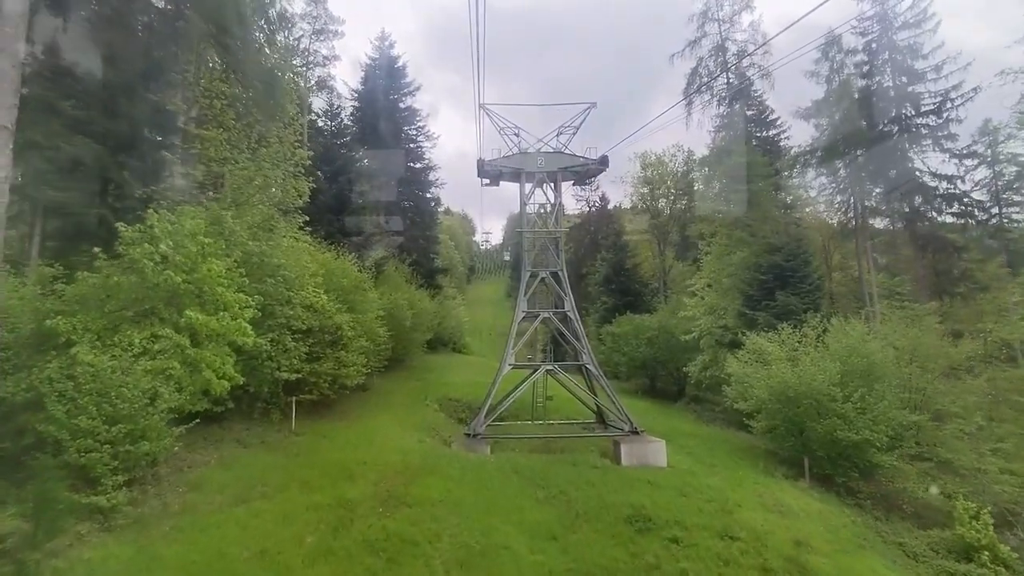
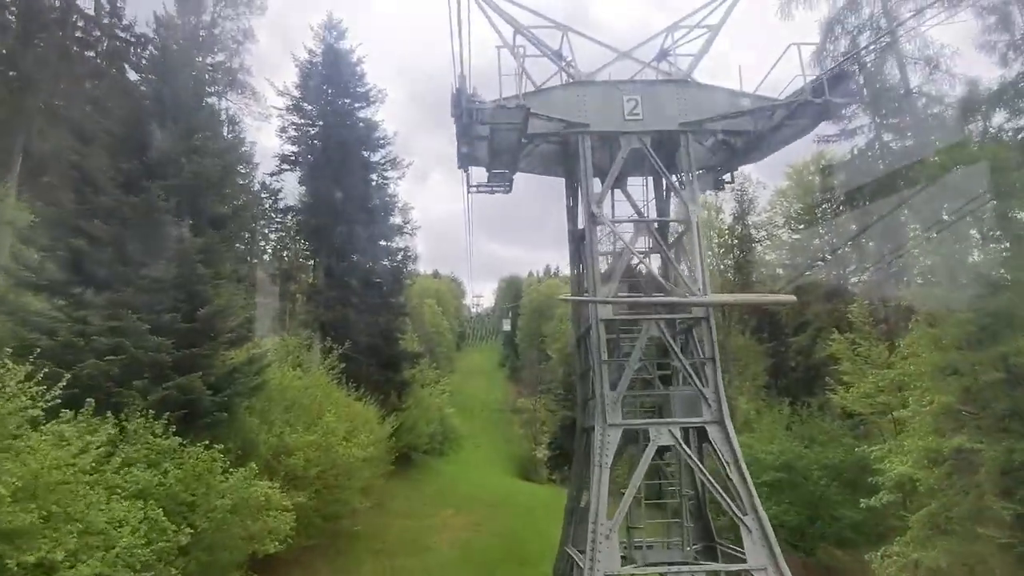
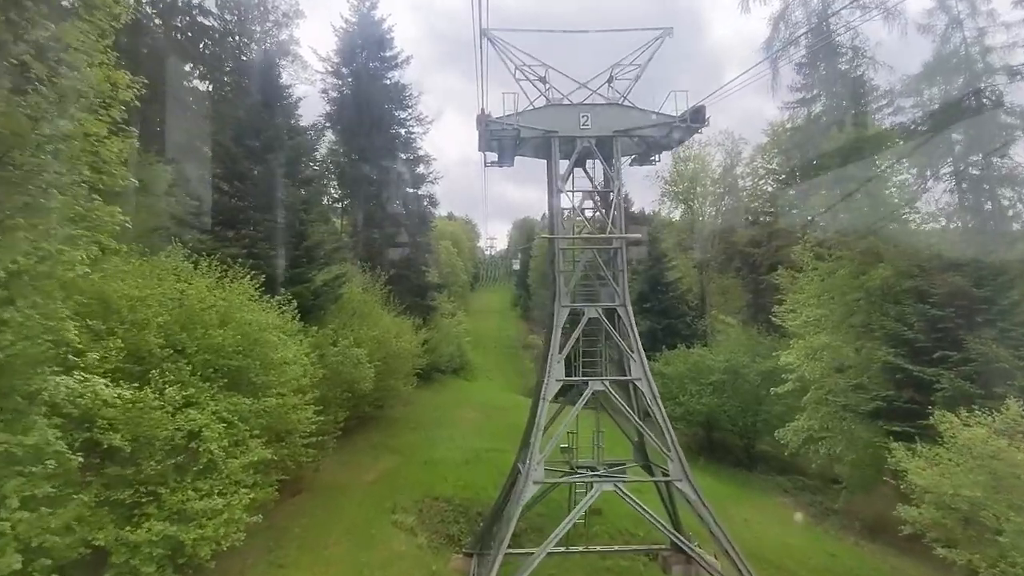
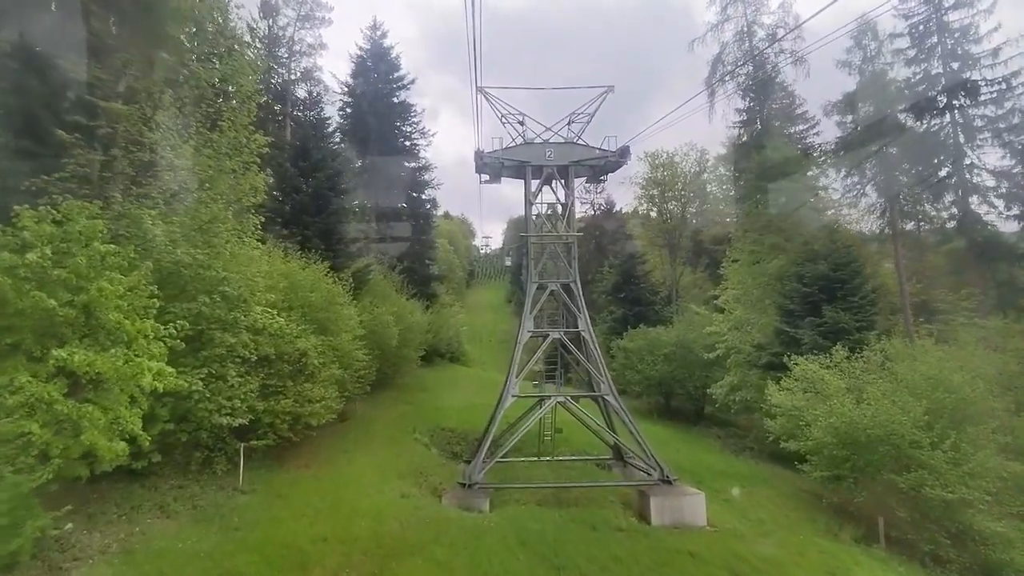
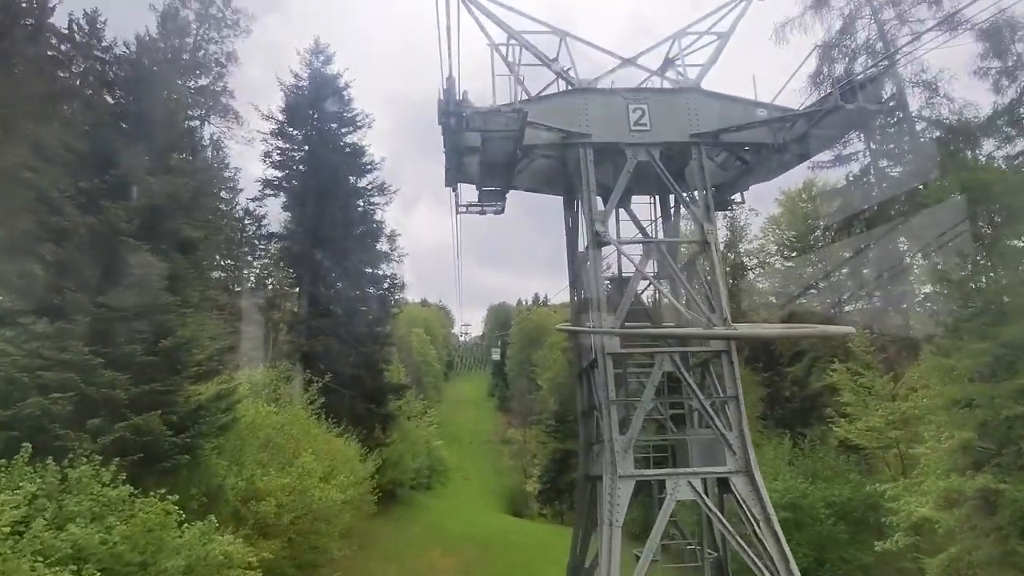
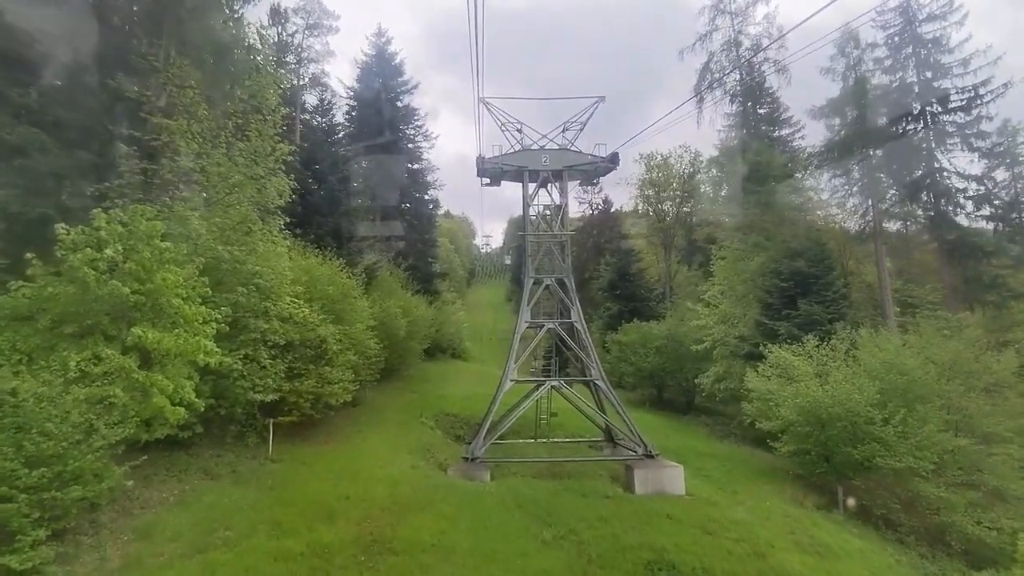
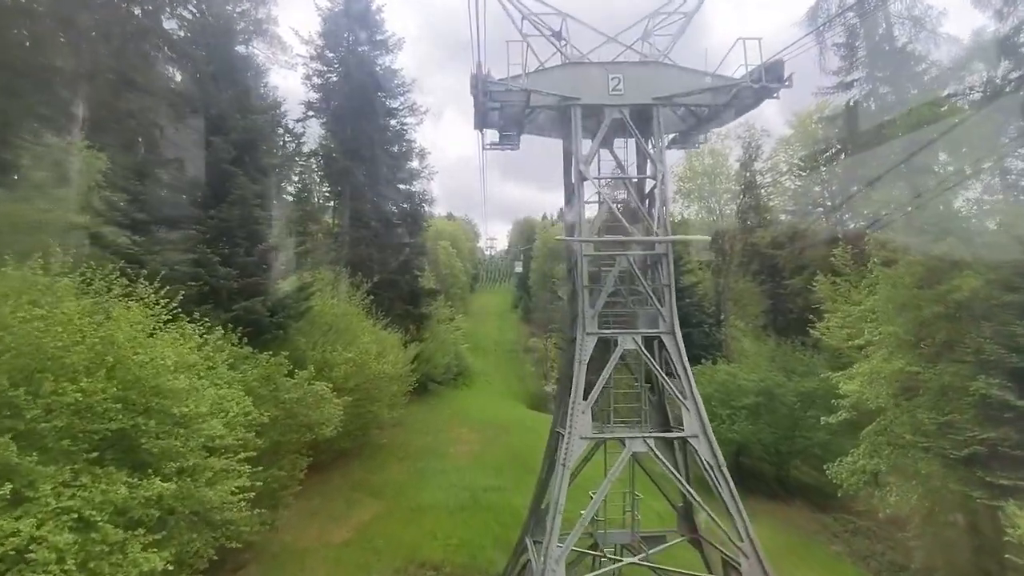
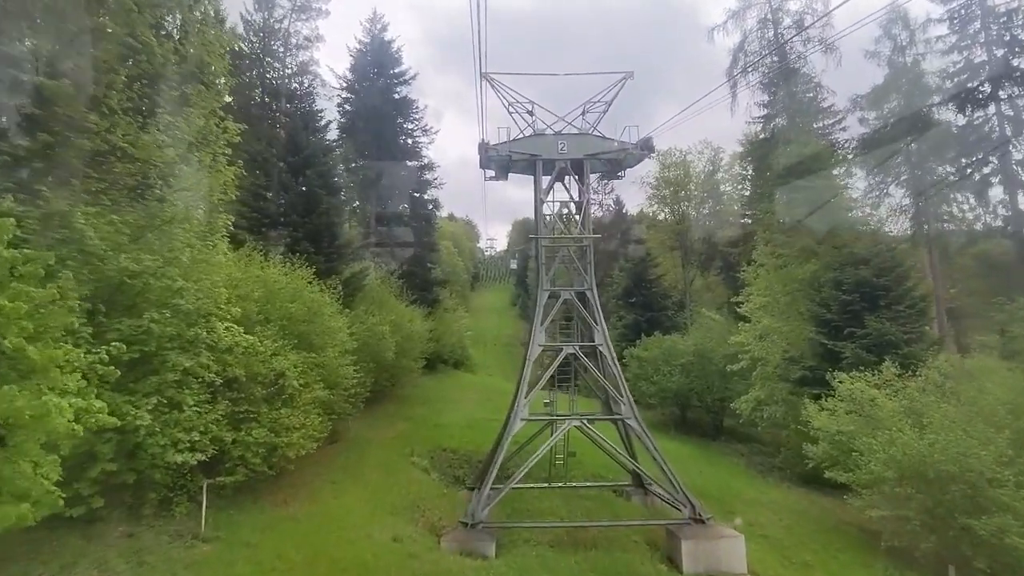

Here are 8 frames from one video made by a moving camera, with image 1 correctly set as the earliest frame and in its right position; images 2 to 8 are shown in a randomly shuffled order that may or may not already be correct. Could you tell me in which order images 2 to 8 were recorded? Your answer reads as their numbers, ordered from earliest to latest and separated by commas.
6, 4, 8, 3, 7, 2, 5
